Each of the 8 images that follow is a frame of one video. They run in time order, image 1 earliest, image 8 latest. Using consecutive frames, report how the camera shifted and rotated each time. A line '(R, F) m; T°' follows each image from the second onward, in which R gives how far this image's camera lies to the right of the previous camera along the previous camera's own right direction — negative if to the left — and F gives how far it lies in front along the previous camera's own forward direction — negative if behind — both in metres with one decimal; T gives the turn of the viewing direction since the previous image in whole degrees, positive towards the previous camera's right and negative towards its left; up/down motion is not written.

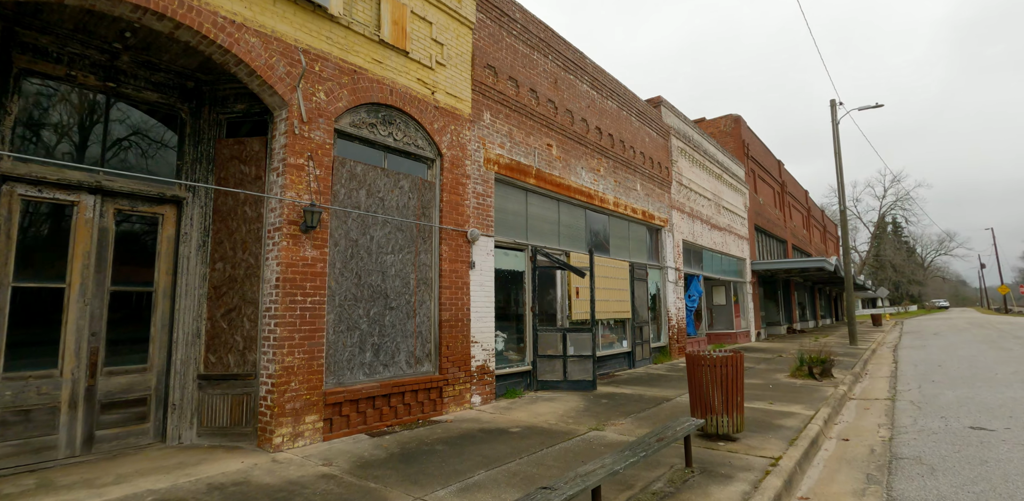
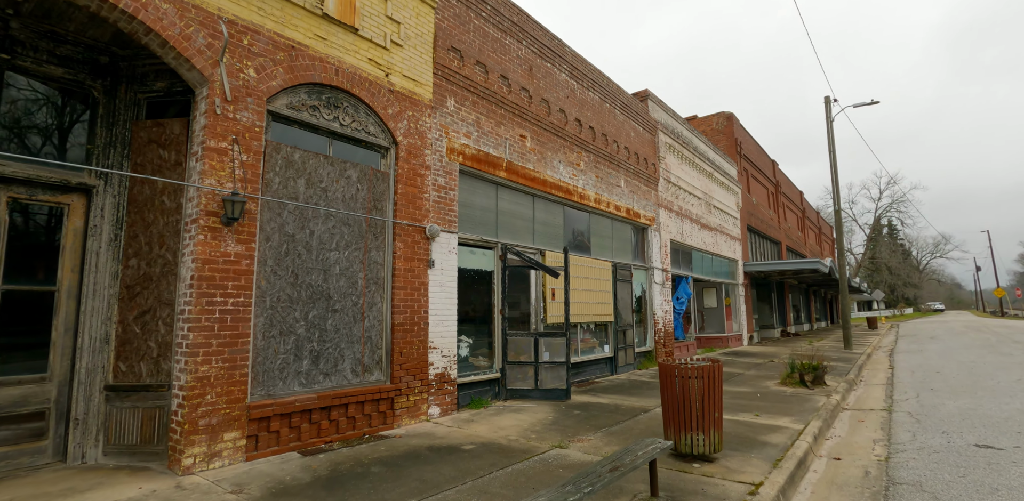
(+0.5, +0.7) m; 0°
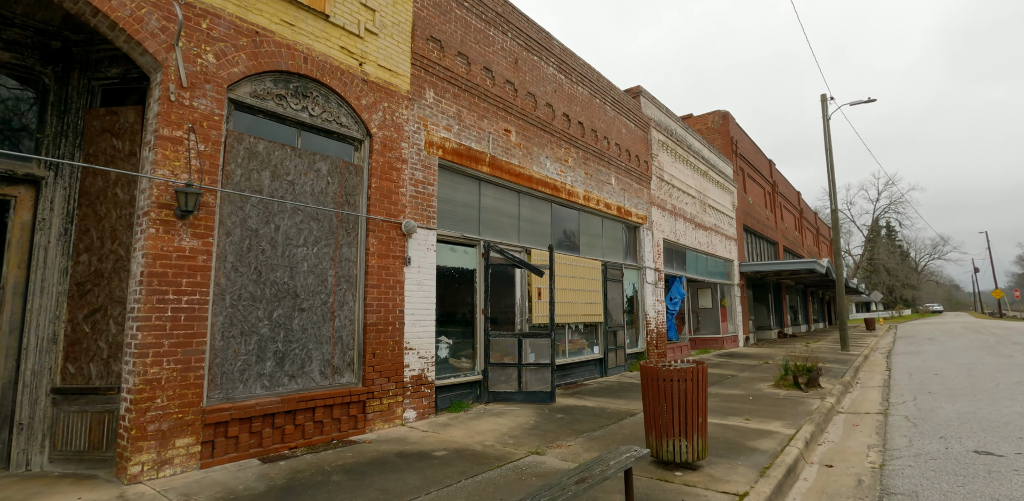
(+0.3, +0.3) m; 0°
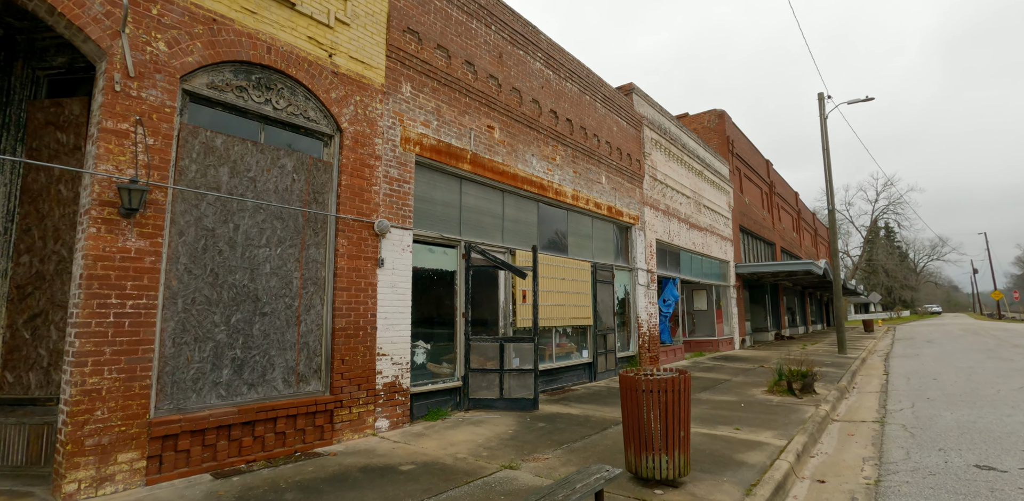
(+0.3, +0.3) m; 0°
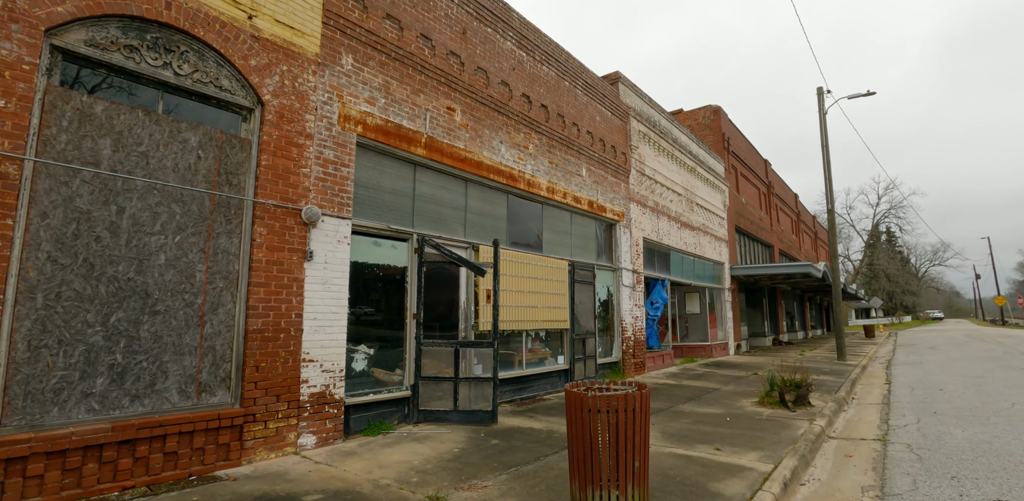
(+0.6, +0.8) m; 0°
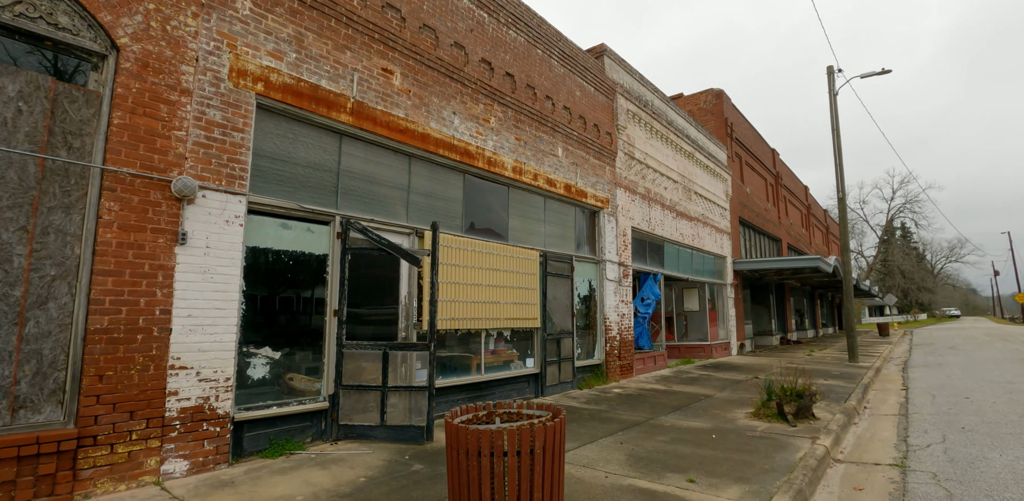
(+0.8, +1.2) m; -1°
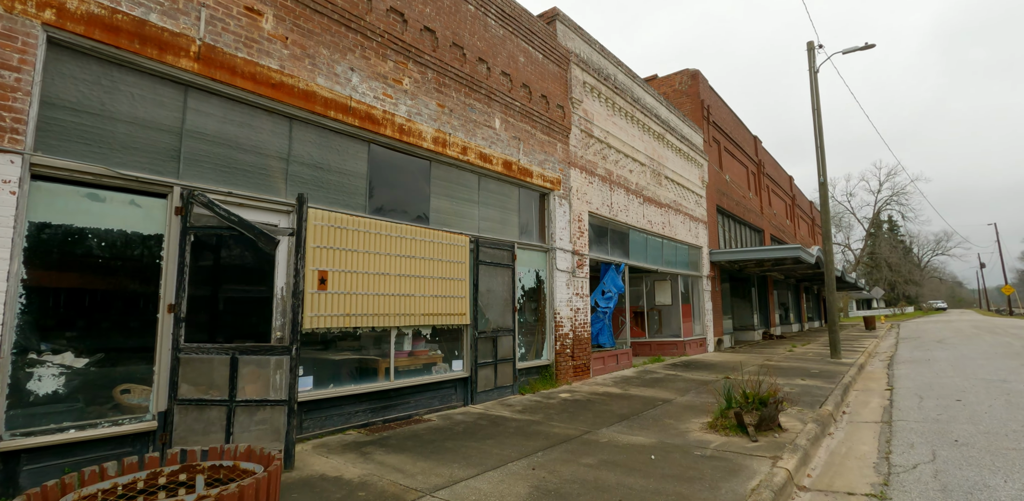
(+1.0, +1.2) m; +1°
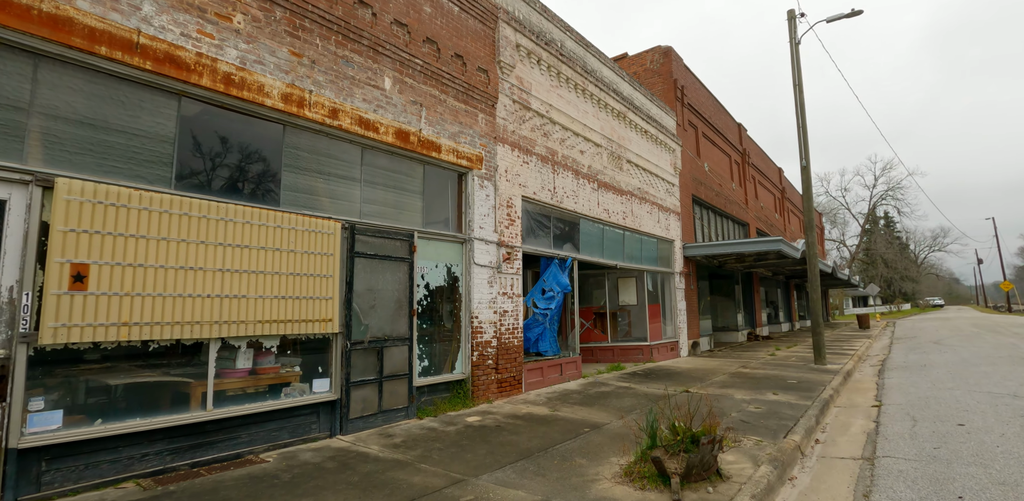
(+1.4, +1.6) m; 0°
